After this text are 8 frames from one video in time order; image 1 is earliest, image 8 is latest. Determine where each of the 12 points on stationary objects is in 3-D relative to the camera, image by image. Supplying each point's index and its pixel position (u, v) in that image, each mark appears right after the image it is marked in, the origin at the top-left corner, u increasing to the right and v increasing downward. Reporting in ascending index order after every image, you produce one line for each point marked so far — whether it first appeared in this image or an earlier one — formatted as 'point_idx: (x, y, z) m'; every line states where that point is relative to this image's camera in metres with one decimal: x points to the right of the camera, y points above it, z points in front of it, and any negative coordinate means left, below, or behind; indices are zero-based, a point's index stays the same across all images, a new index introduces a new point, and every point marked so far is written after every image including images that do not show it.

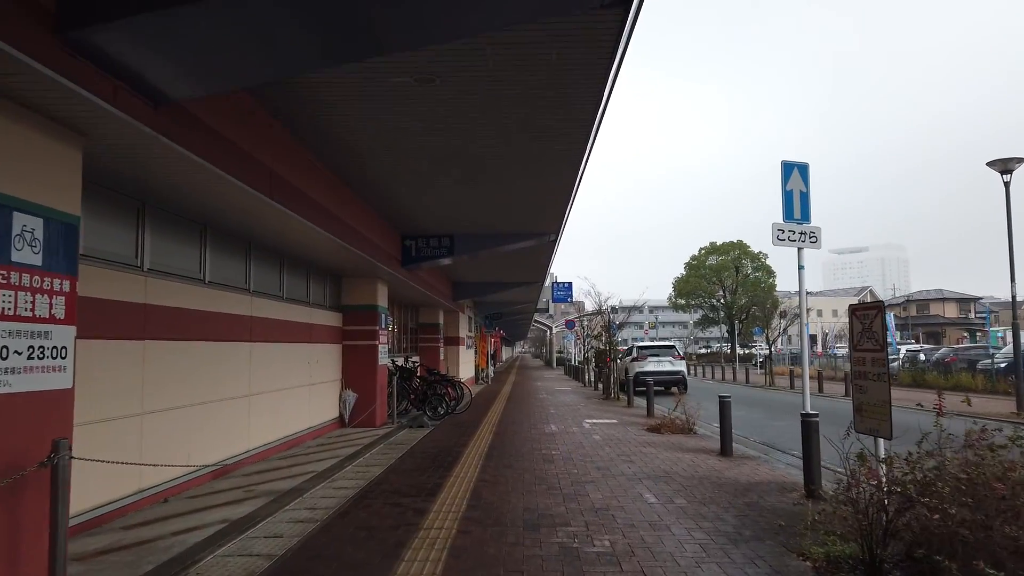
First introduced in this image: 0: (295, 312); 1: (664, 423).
0: (-3.0, -0.3, +10.4) m
1: (+2.5, -2.2, +12.3) m
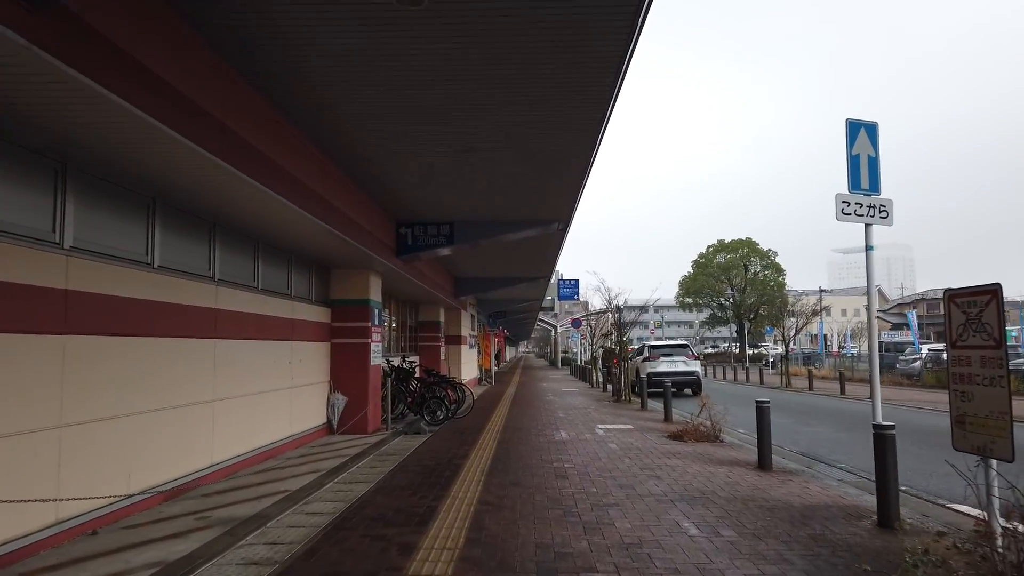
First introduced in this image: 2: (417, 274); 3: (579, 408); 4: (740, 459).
0: (-2.9, -0.2, +9.2) m
1: (+2.6, -2.1, +11.1) m
2: (-1.7, +0.3, +13.7) m
3: (+1.6, -2.8, +17.4) m
4: (+2.7, -2.0, +8.9) m
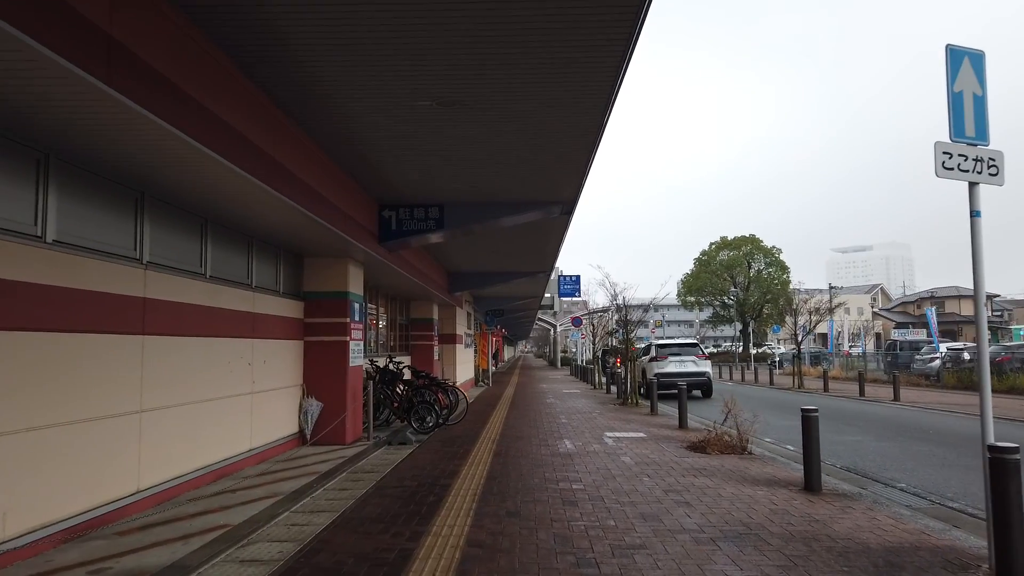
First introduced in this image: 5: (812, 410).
0: (-3.0, -0.1, +7.8) m
1: (+2.6, -2.0, +9.7) m
2: (-1.8, +0.4, +12.3) m
3: (+1.5, -2.6, +16.1) m
4: (+2.7, -1.9, +7.5) m
5: (+2.8, -1.1, +7.1) m
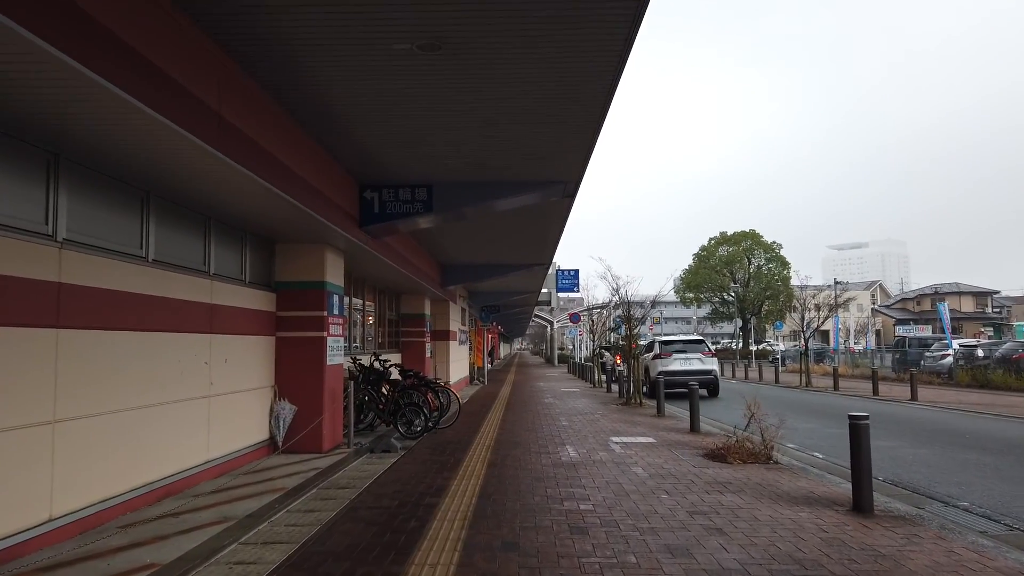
0: (-3.0, 0.0, +6.7) m
1: (+2.5, -1.9, +8.7) m
2: (-1.8, +0.5, +11.2) m
3: (+1.5, -2.5, +15.0) m
4: (+2.7, -1.8, +6.4) m
5: (+2.8, -1.0, +6.0) m
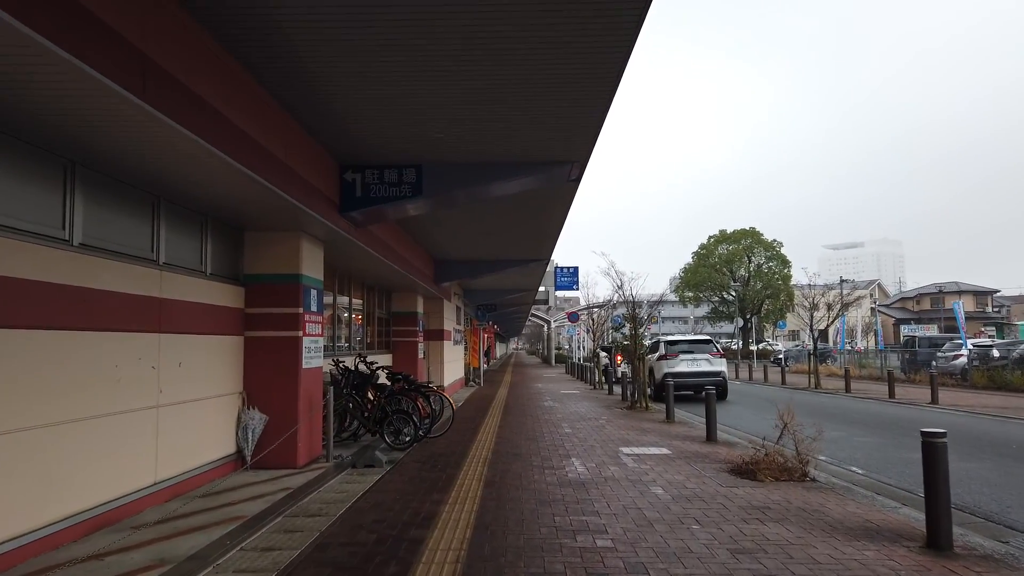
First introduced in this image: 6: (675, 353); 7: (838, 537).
0: (-3.0, +0.1, +5.7) m
1: (+2.5, -1.8, +7.6) m
2: (-1.9, +0.6, +10.1) m
3: (+1.4, -2.4, +14.0) m
4: (+2.7, -1.7, +5.4) m
5: (+2.8, -1.0, +5.0) m
6: (+3.9, -1.6, +18.1) m
7: (+2.2, -1.7, +5.2) m
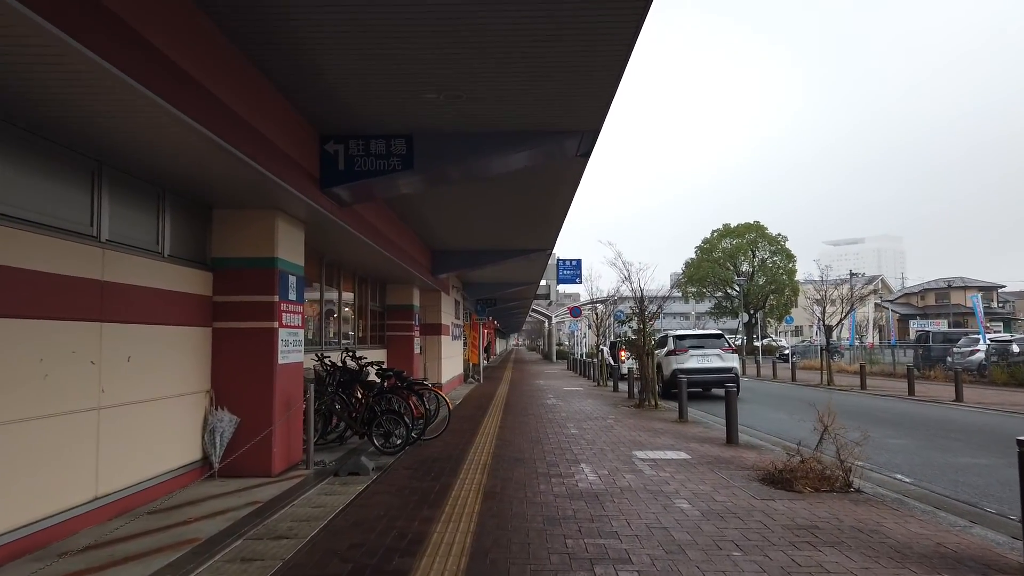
0: (-3.0, +0.2, +4.7) m
1: (+2.6, -1.7, +6.7) m
2: (-1.8, +0.8, +9.2) m
3: (+1.4, -2.3, +13.0) m
4: (+2.7, -1.6, +4.5) m
5: (+2.8, -0.8, +4.1) m
6: (+4.0, -1.4, +17.2) m
7: (+2.3, -1.6, +4.2) m
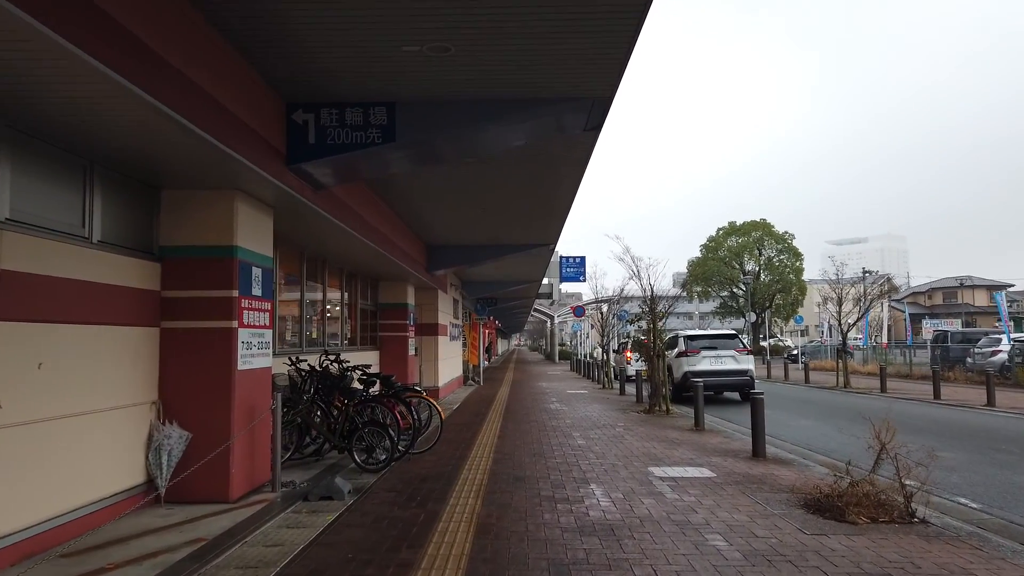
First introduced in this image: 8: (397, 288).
0: (-3.0, +0.3, +3.7) m
1: (+2.6, -1.6, +5.7) m
2: (-1.8, +0.8, +8.1) m
3: (+1.5, -2.2, +12.0) m
4: (+2.7, -1.5, +3.4) m
5: (+2.8, -0.8, +3.0) m
6: (+4.0, -1.3, +16.2) m
7: (+2.2, -1.5, +3.2) m
8: (-2.4, 0.0, +15.8) m
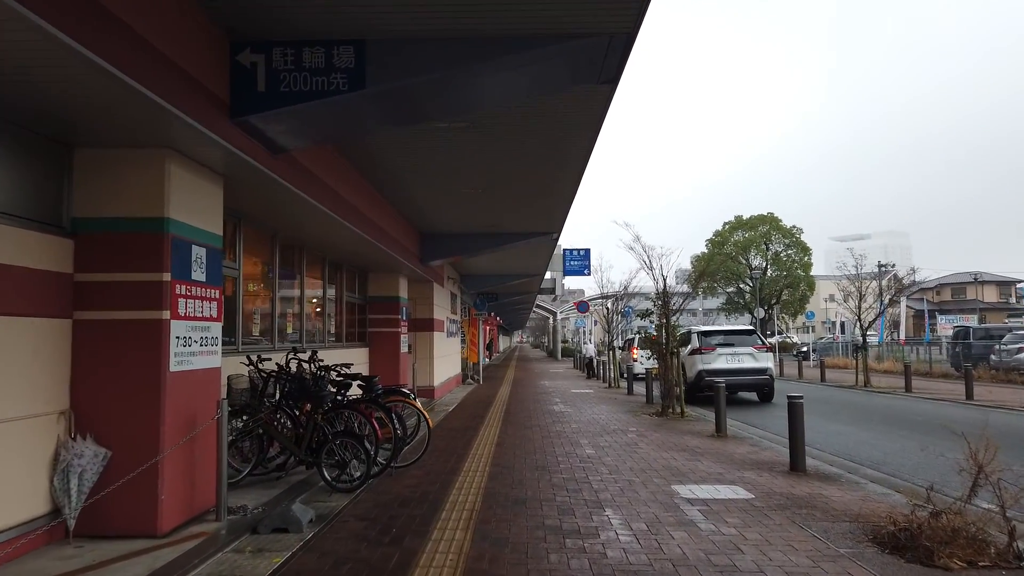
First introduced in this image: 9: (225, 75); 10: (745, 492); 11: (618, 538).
0: (-3.0, +0.4, +2.5) m
1: (+2.5, -1.5, +4.5) m
2: (-1.8, +1.0, +7.0) m
3: (+1.5, -2.0, +10.8) m
4: (+2.7, -1.4, +2.2) m
5: (+2.8, -0.7, +1.8) m
6: (+4.0, -1.2, +14.9) m
7: (+2.2, -1.4, +2.0) m
8: (-2.4, +0.1, +14.6) m
9: (-2.0, +1.5, +5.2) m
10: (+2.0, -1.7, +6.4) m
11: (+0.7, -1.6, +4.9) m
